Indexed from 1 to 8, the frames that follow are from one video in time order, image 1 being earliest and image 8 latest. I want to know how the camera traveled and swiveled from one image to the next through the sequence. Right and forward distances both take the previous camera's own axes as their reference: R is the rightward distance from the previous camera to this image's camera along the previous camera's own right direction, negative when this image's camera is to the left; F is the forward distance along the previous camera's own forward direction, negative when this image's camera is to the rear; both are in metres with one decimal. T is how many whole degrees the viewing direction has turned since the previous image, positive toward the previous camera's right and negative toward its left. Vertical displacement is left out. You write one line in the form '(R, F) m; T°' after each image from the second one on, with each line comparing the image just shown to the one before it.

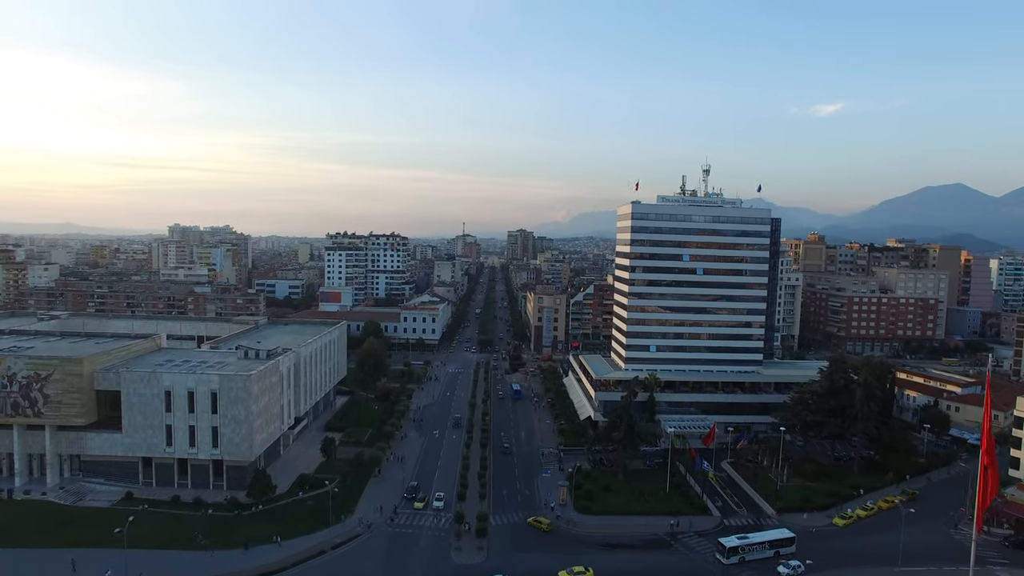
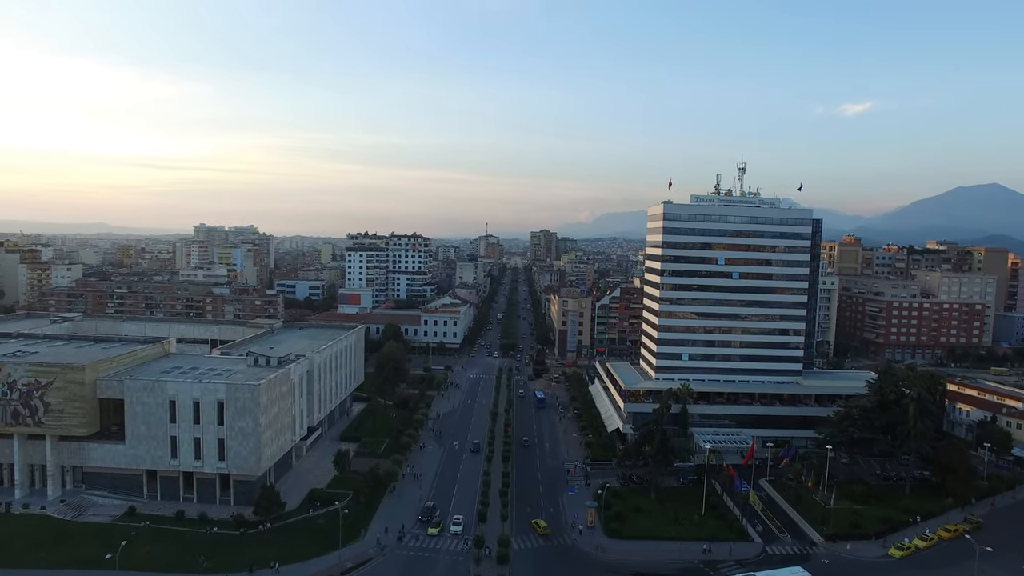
(-0.2, +2.8) m; -2°
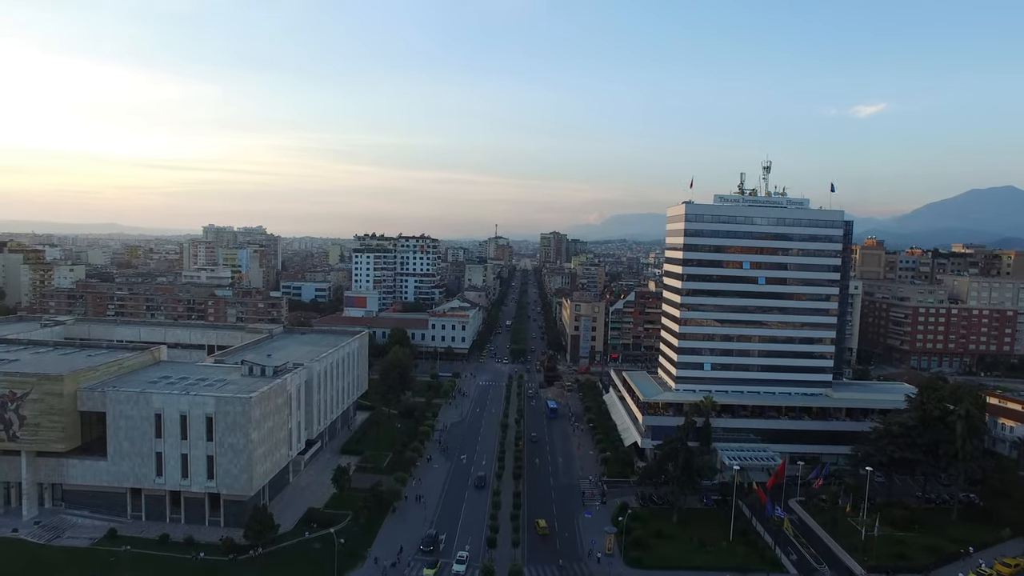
(-0.2, +3.1) m; -1°
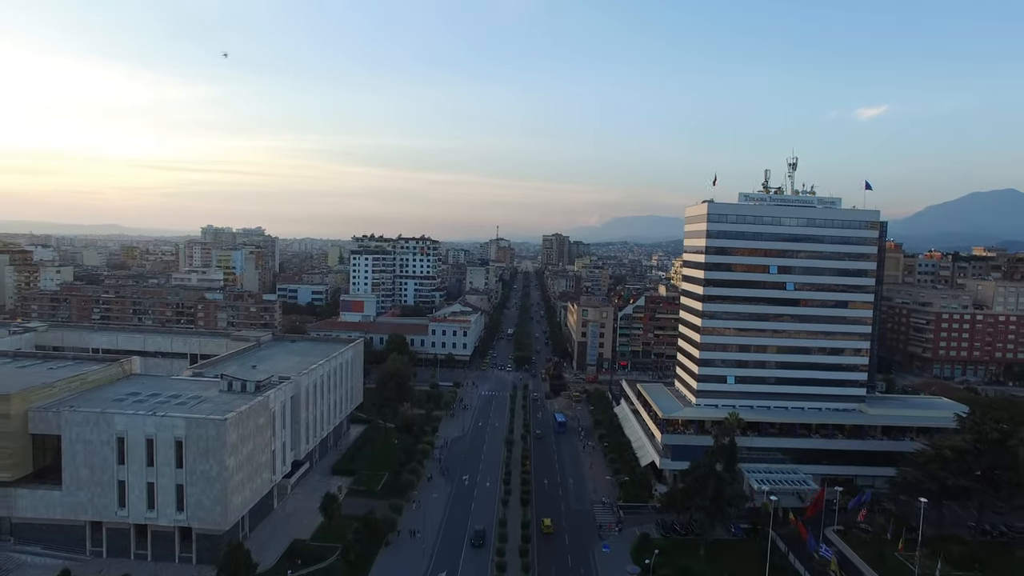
(-0.4, +4.2) m; 0°
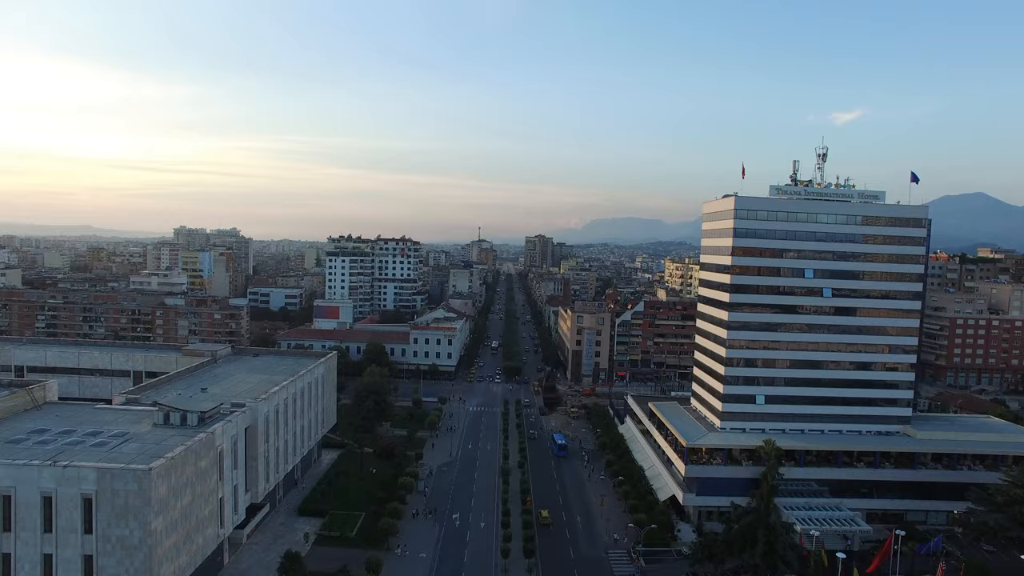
(-1.1, +6.6) m; +2°
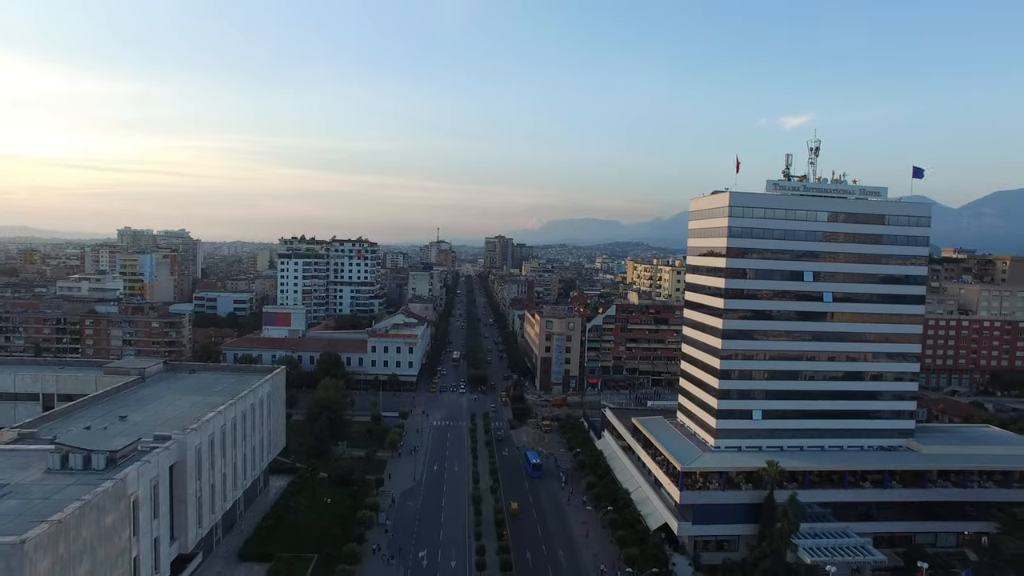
(-0.8, +4.5) m; +4°
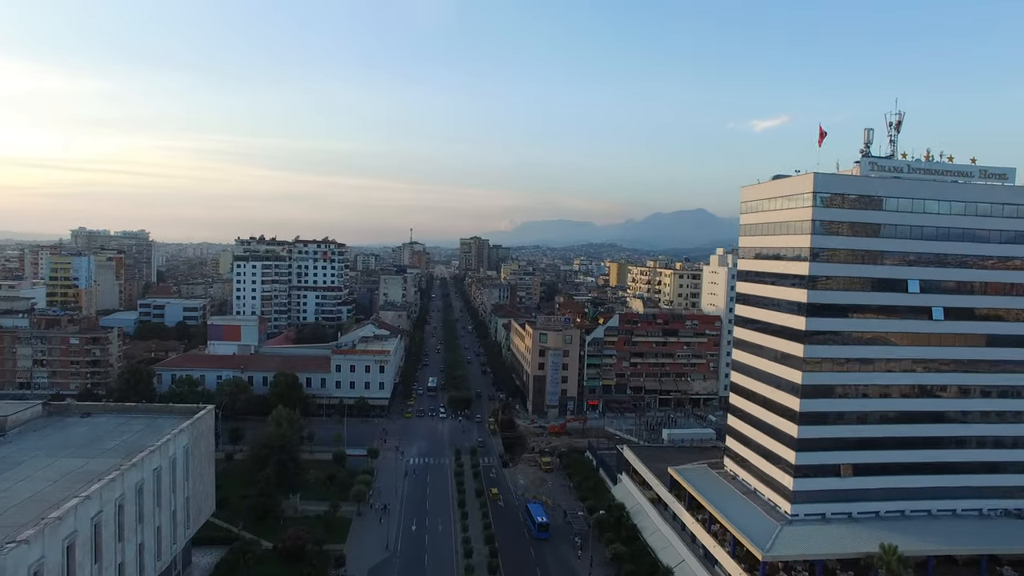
(-1.5, +10.2) m; +2°
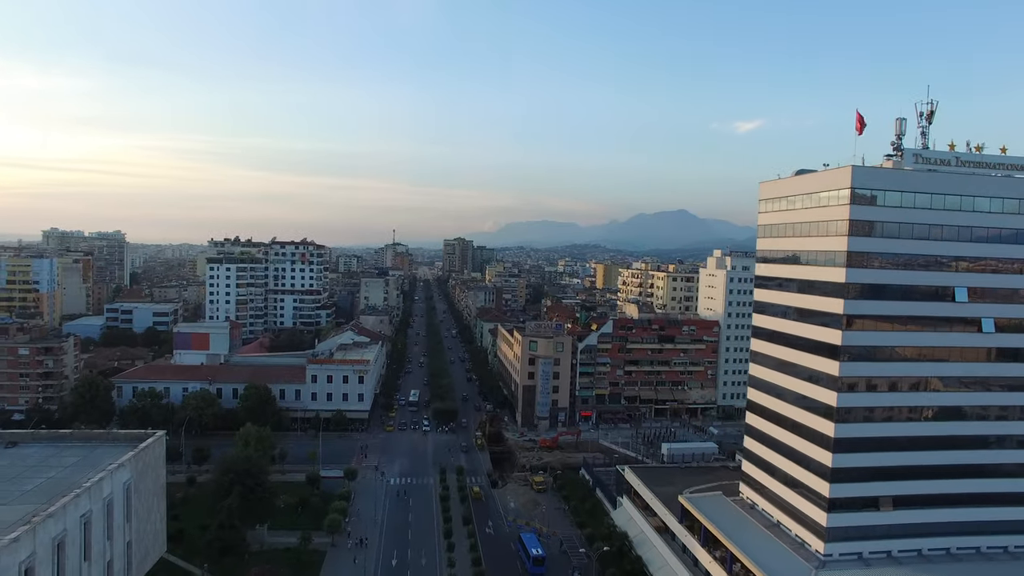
(-0.4, +3.8) m; +1°
